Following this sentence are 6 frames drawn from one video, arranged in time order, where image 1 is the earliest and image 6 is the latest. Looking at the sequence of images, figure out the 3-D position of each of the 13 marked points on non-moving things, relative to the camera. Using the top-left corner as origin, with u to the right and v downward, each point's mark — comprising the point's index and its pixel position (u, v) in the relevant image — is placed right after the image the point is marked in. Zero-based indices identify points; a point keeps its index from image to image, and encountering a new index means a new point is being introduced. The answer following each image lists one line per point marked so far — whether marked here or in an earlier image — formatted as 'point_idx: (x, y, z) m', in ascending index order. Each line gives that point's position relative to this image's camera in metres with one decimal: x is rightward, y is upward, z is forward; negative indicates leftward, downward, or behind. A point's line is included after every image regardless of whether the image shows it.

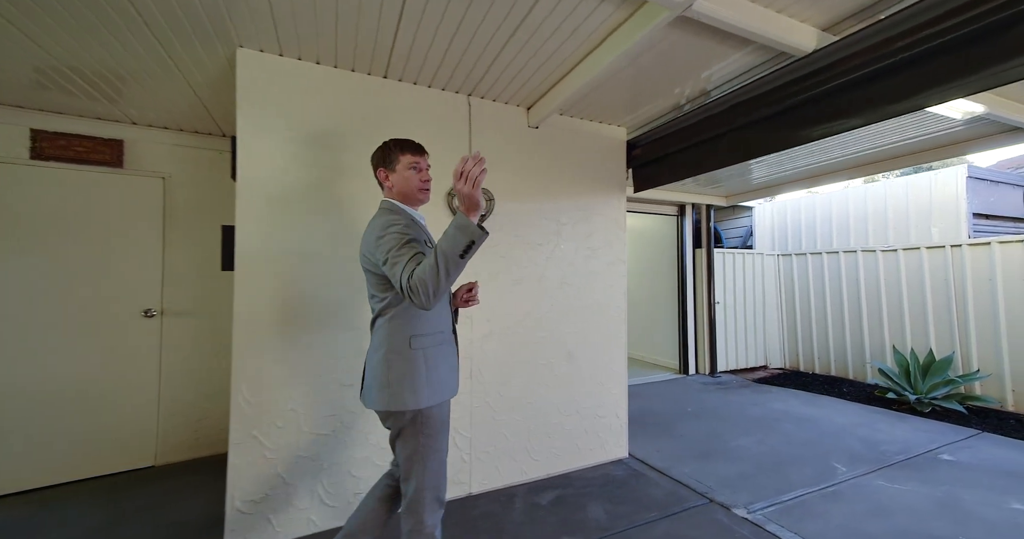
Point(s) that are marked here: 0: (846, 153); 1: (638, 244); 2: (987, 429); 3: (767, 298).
0: (+3.2, +1.1, +3.6) m
1: (+2.1, +0.4, +6.2) m
2: (+3.8, -1.3, +3.1) m
3: (+3.7, -0.4, +5.6) m
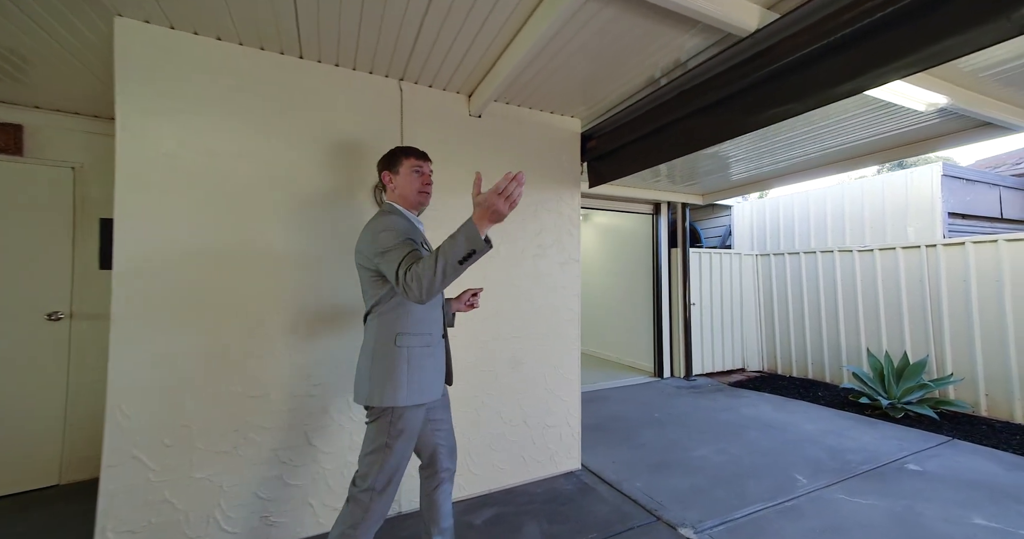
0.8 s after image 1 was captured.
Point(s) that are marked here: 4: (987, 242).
0: (+2.9, +1.1, +3.5) m
1: (+1.7, +0.4, +6.1) m
2: (+3.5, -1.3, +3.0) m
3: (+3.3, -0.4, +5.5) m
4: (+4.3, +0.2, +3.5) m
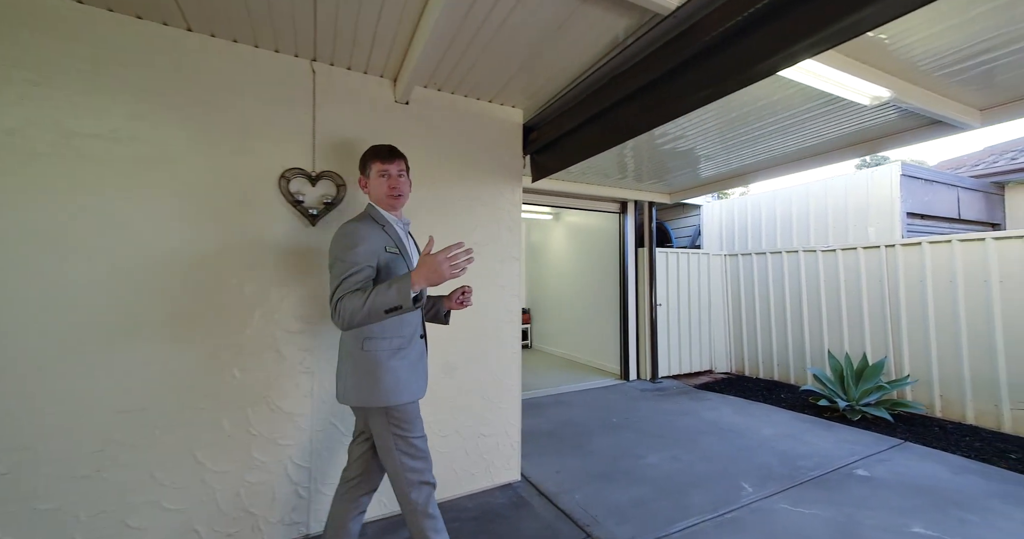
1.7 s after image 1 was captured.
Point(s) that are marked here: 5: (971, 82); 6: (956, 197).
0: (+2.5, +1.1, +3.5) m
1: (+1.2, +0.4, +6.0) m
2: (+3.1, -1.3, +3.0) m
3: (+2.8, -0.4, +5.4) m
4: (+3.9, +0.2, +3.5) m
5: (+2.7, +1.1, +2.3) m
6: (+5.1, +0.8, +4.5) m
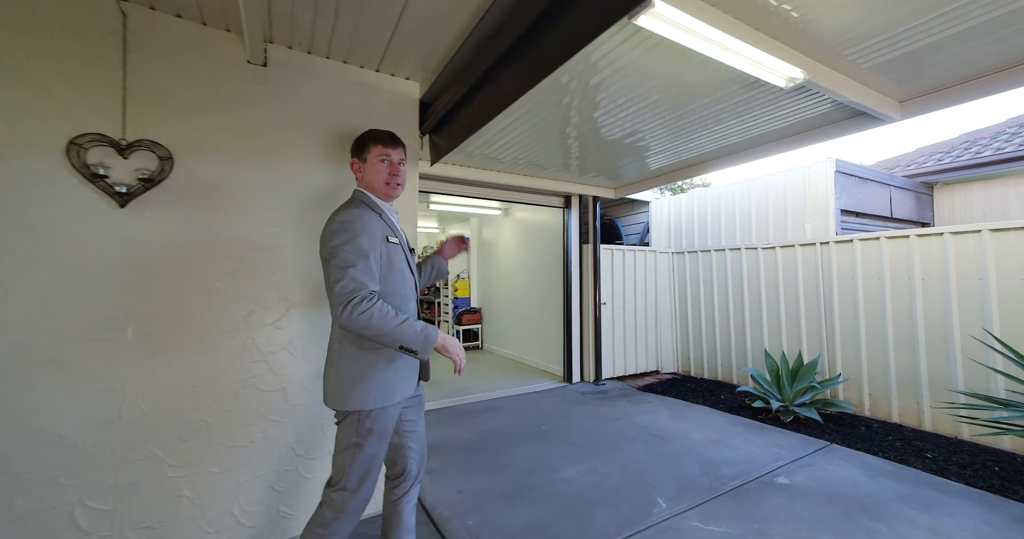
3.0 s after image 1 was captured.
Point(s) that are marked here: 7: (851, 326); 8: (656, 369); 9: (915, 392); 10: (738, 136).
0: (+1.8, +1.2, +3.3) m
1: (+0.3, +0.4, +5.7) m
2: (+2.4, -1.3, +2.9) m
3: (+2.0, -0.4, +5.3) m
4: (+3.2, +0.3, +3.5) m
5: (+2.2, +1.2, +2.2) m
6: (+4.4, +0.9, +4.5) m
7: (+3.1, -0.5, +3.6) m
8: (+2.0, -1.4, +5.3) m
9: (+3.3, -1.0, +3.2) m
10: (+2.0, +1.2, +3.4) m
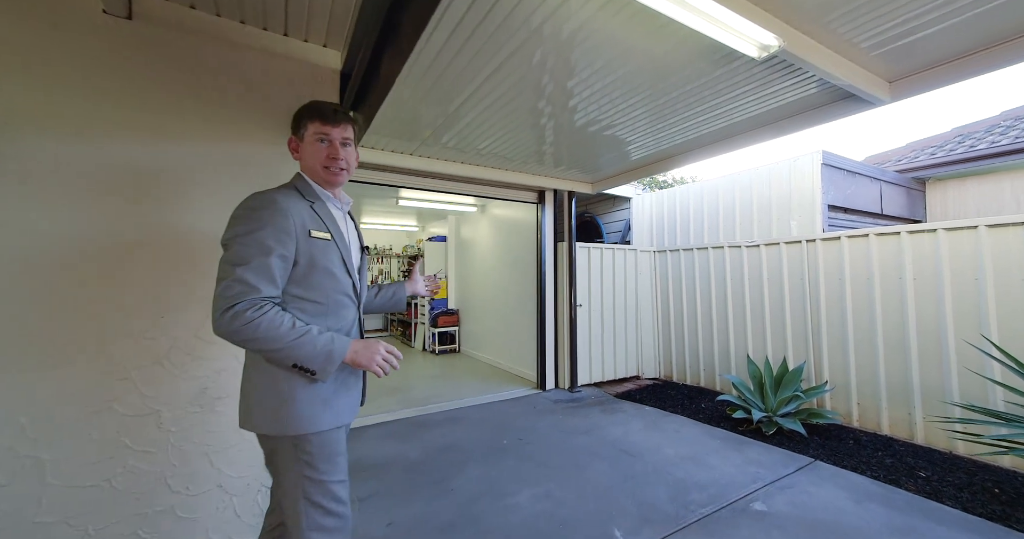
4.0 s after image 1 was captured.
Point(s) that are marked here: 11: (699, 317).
0: (+1.5, +1.2, +3.1) m
1: (0.0, +0.5, +5.5) m
2: (+2.1, -1.3, +2.6) m
3: (+1.7, -0.4, +5.1) m
4: (+2.9, +0.3, +3.2) m
5: (+1.8, +1.2, +2.0) m
6: (+4.0, +0.9, +4.3) m
7: (+2.8, -0.5, +3.3) m
8: (+1.6, -1.4, +5.0) m
9: (+3.0, -1.0, +2.9) m
10: (+1.6, +1.2, +3.1) m
11: (+2.2, -0.5, +4.5) m
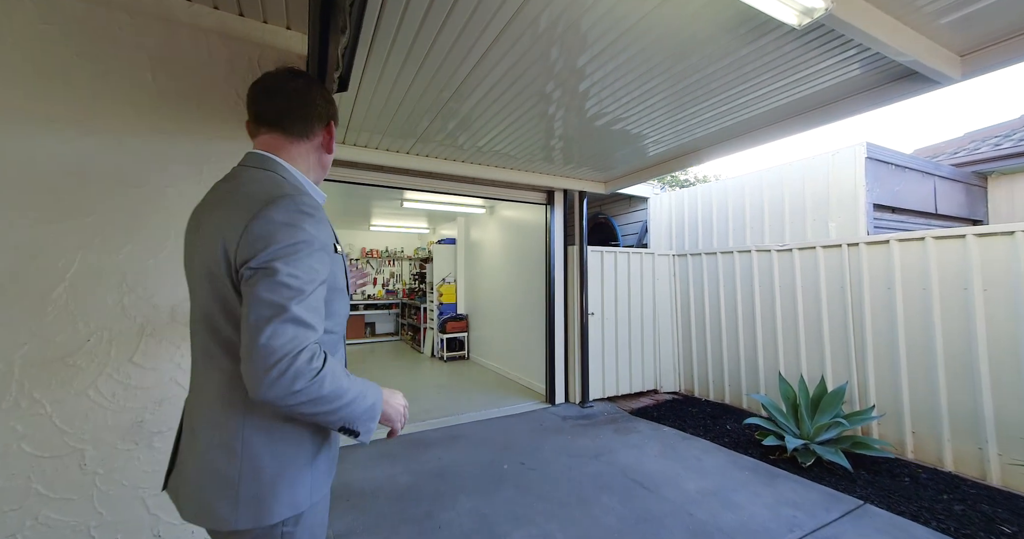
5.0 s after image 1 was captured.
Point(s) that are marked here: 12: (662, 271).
0: (+1.5, +1.1, +2.7) m
1: (+0.1, +0.4, +5.2) m
2: (+2.1, -1.3, +2.3) m
3: (+1.8, -0.5, +4.7) m
4: (+2.9, +0.2, +2.8) m
5: (+1.8, +1.1, +1.6) m
6: (+4.1, +0.8, +3.8) m
7: (+2.8, -0.6, +2.9) m
8: (+1.7, -1.4, +4.7) m
9: (+3.0, -1.1, +2.5) m
10: (+1.6, +1.1, +2.8) m
11: (+2.2, -0.6, +4.1) m
12: (+1.8, 0.0, +4.7) m
